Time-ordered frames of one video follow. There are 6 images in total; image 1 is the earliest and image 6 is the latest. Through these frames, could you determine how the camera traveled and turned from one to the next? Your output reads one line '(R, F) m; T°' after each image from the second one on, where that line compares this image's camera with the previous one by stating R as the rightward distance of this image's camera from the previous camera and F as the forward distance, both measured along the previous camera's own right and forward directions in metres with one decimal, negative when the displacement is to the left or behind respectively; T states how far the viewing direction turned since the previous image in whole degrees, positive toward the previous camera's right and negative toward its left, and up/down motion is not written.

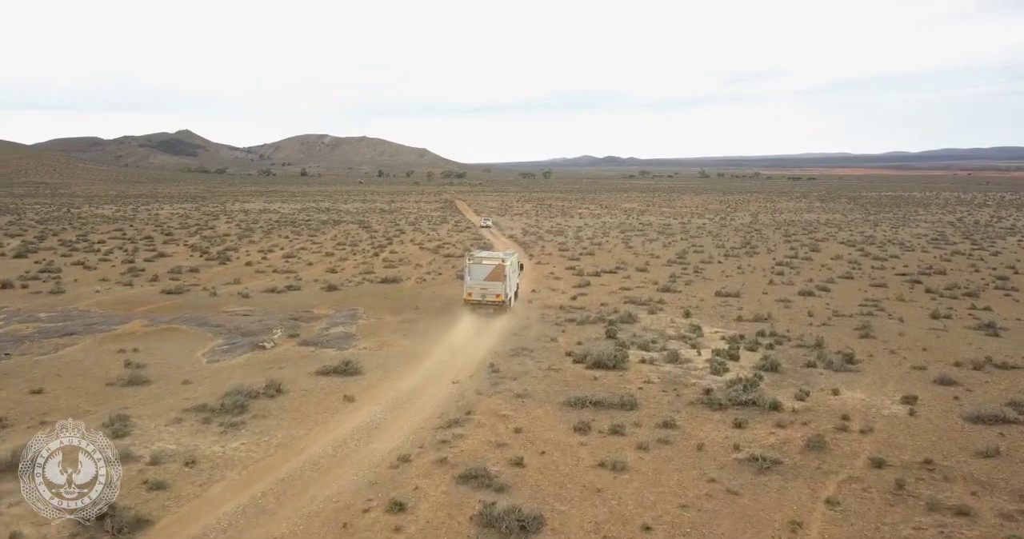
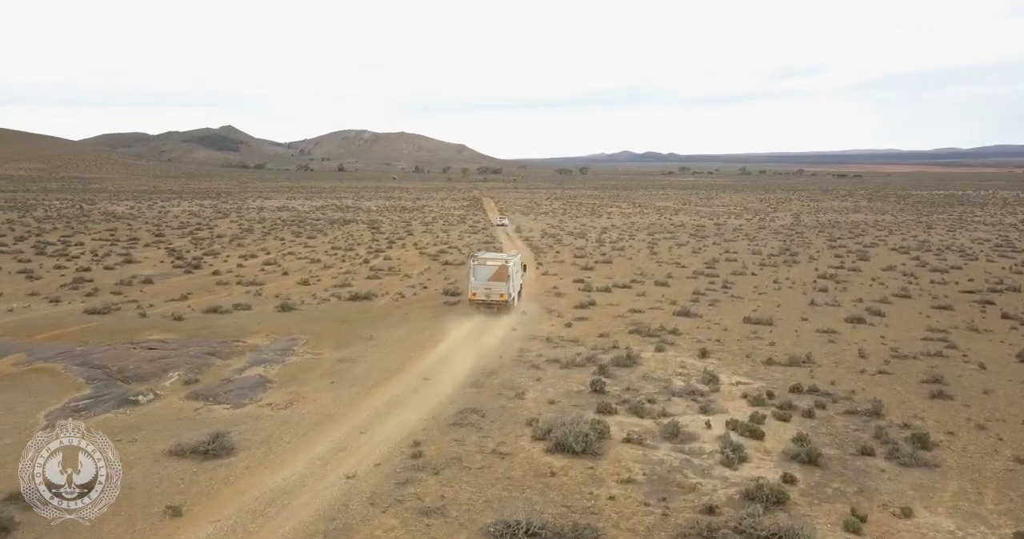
(+1.5, +4.3) m; -3°
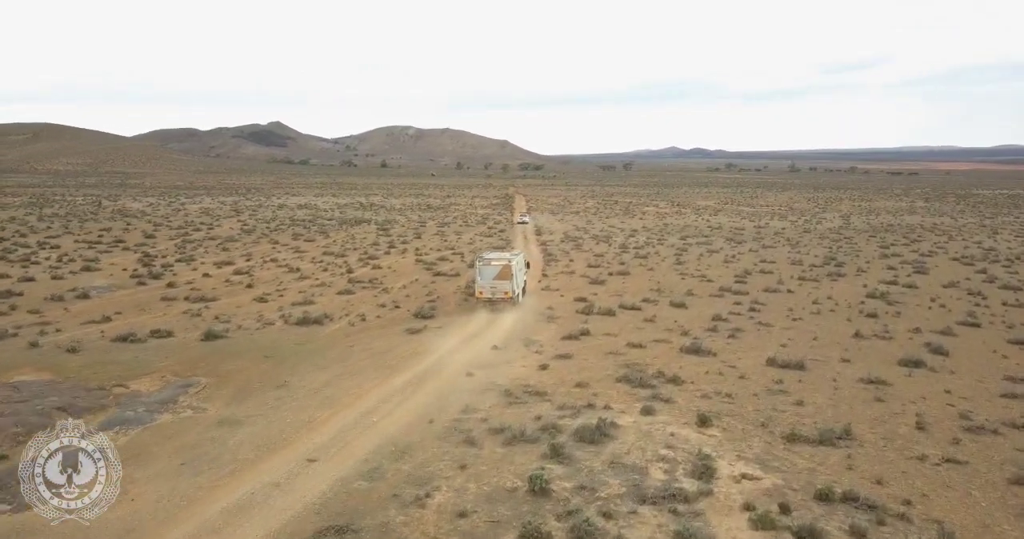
(+1.8, +4.1) m; -3°
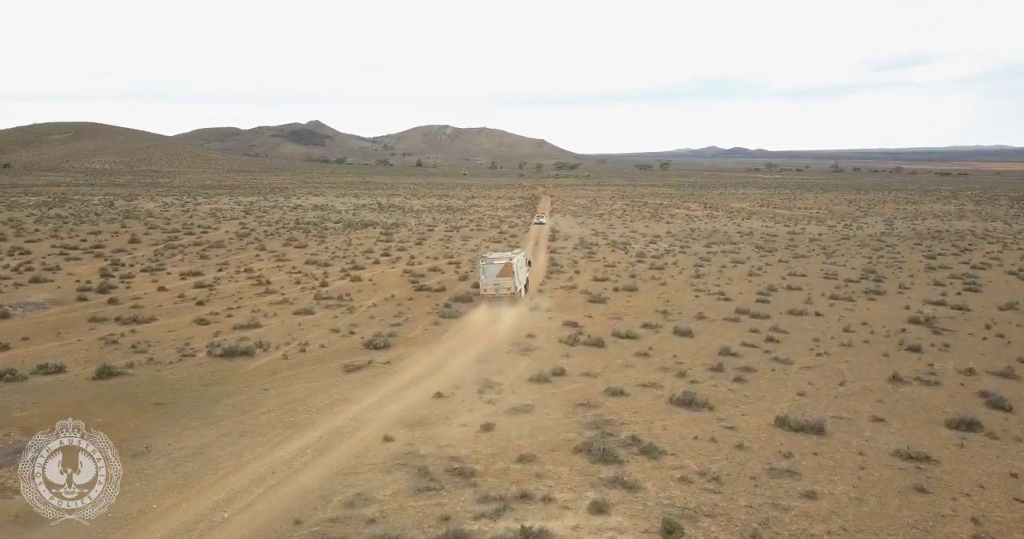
(+1.7, +3.5) m; -3°
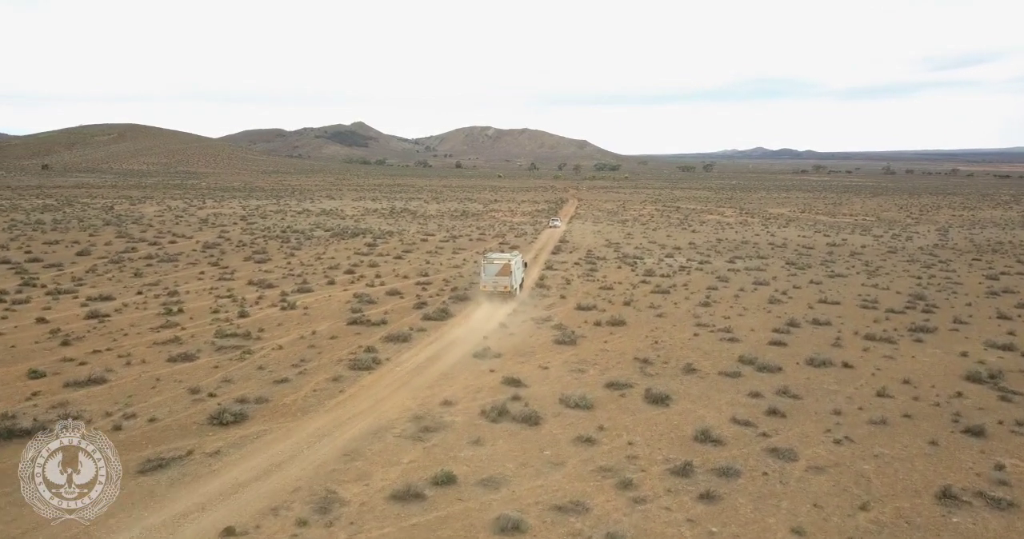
(+2.7, +5.3) m; -3°
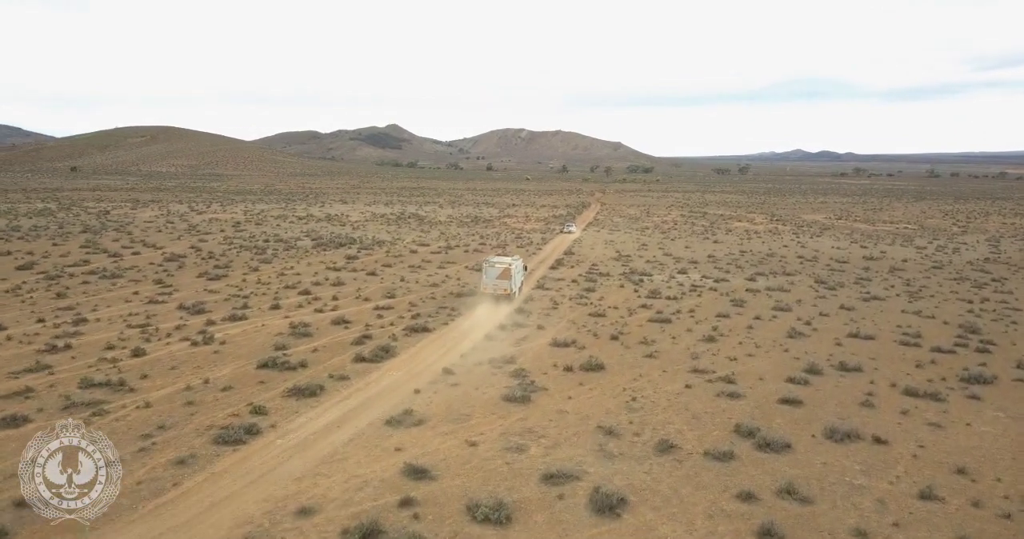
(+2.2, +4.6) m; -3°
